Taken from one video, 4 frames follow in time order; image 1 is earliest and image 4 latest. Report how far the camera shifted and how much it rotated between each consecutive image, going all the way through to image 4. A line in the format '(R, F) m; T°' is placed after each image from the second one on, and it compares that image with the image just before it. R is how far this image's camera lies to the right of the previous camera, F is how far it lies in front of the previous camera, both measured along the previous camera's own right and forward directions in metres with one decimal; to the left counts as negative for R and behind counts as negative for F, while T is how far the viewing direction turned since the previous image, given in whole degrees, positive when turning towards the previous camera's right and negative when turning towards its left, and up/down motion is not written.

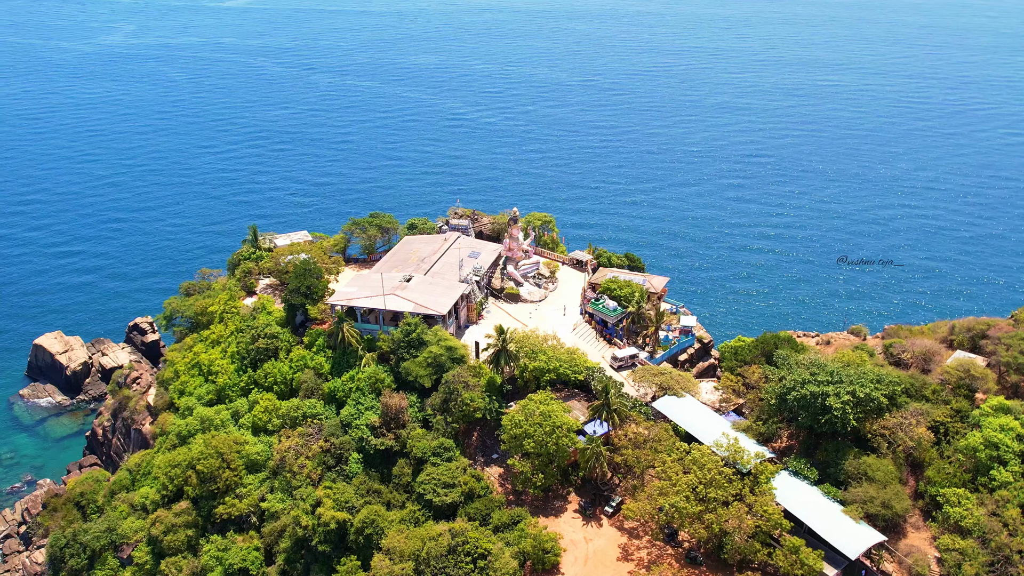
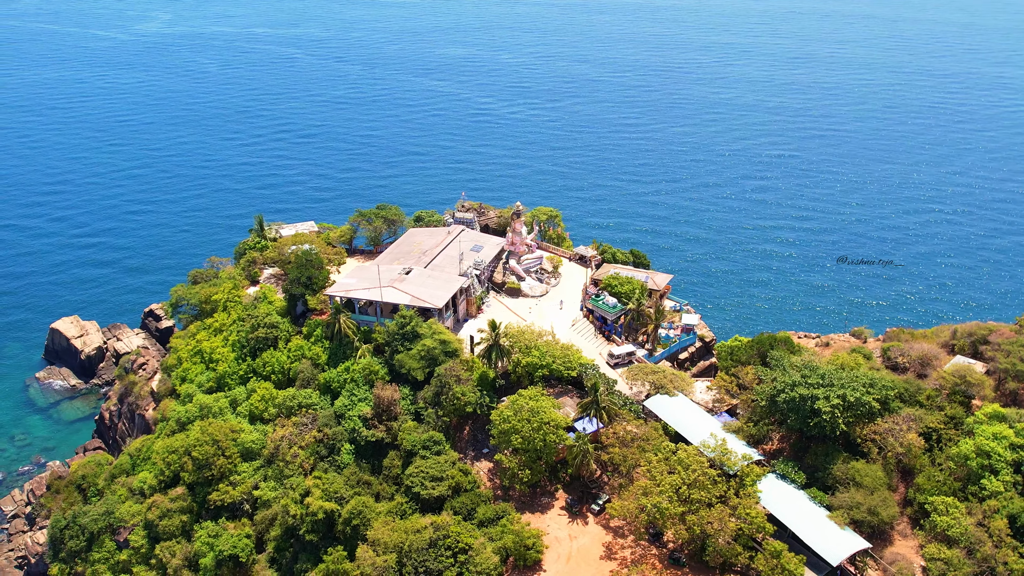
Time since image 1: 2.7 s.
(+1.9, +0.3) m; -2°
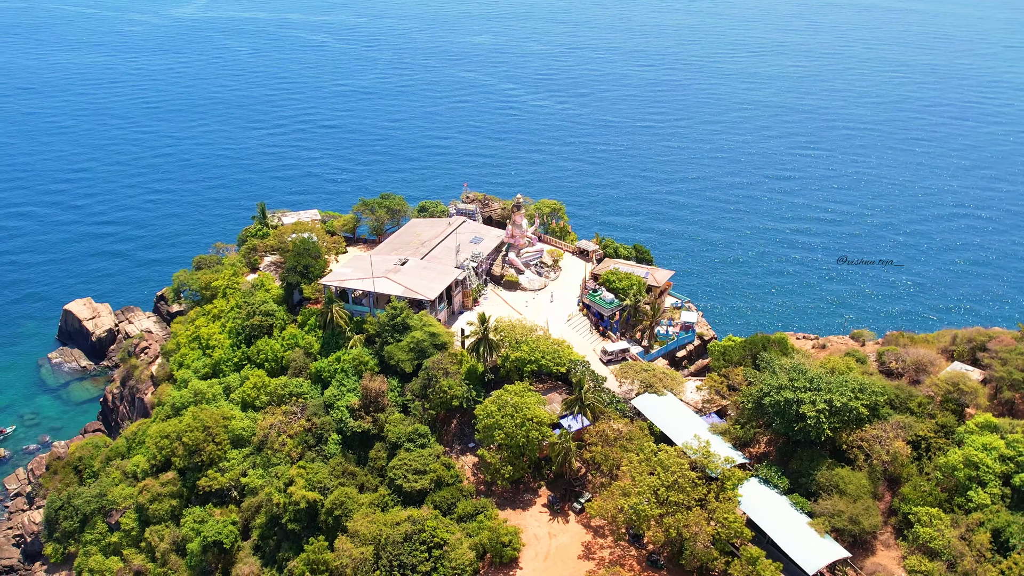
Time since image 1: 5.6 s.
(+2.2, +0.6) m; -1°
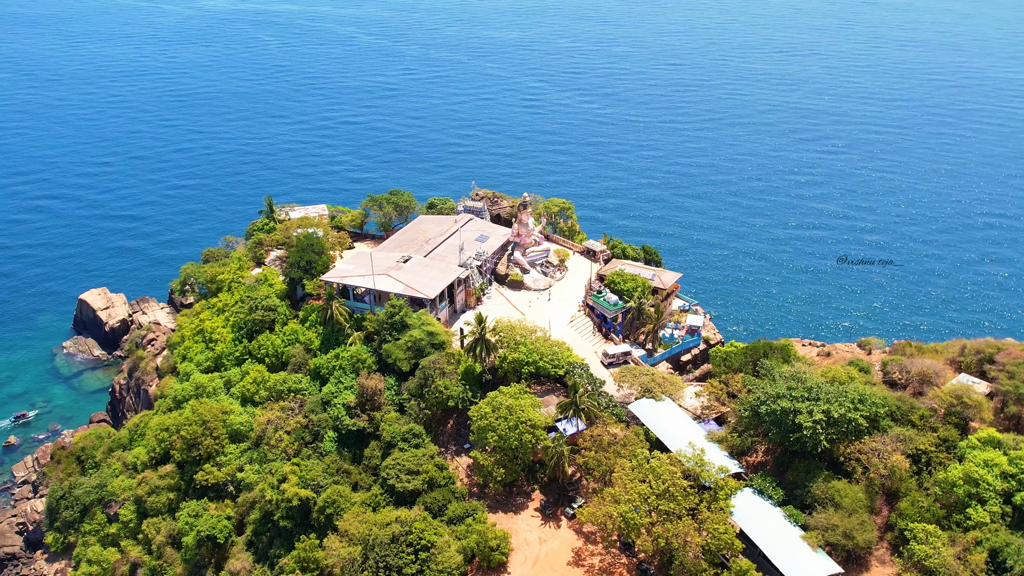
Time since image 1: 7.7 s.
(+1.4, +0.6) m; -1°
